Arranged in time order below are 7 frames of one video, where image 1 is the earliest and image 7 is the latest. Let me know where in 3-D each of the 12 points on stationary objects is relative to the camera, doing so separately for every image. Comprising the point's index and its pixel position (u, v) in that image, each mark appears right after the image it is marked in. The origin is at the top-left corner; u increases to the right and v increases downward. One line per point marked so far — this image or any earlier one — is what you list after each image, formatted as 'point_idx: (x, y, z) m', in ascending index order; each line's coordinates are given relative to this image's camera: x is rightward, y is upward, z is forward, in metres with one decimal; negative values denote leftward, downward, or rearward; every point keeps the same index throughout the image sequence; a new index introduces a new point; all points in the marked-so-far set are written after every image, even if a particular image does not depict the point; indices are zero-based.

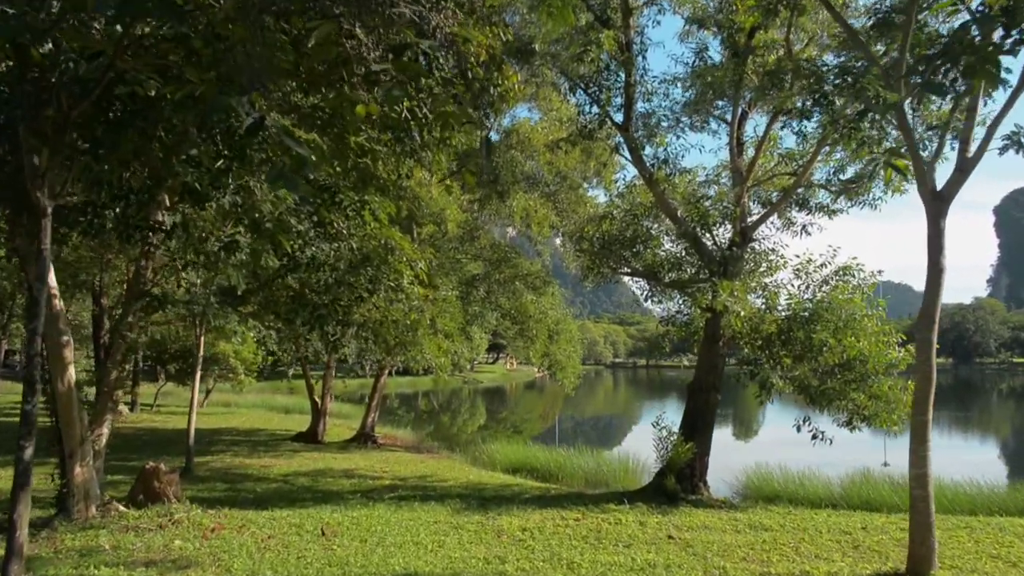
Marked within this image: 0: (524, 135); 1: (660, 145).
0: (+0.2, +2.2, +14.8) m
1: (+1.4, +1.4, +10.3) m
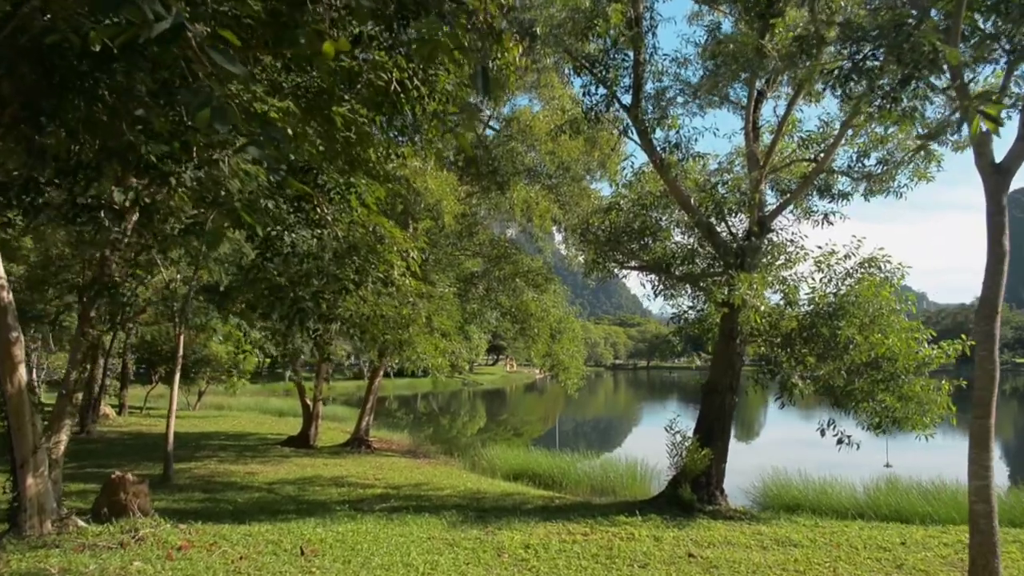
0: (+0.2, +2.2, +14.1) m
1: (+1.4, +1.5, +9.6) m
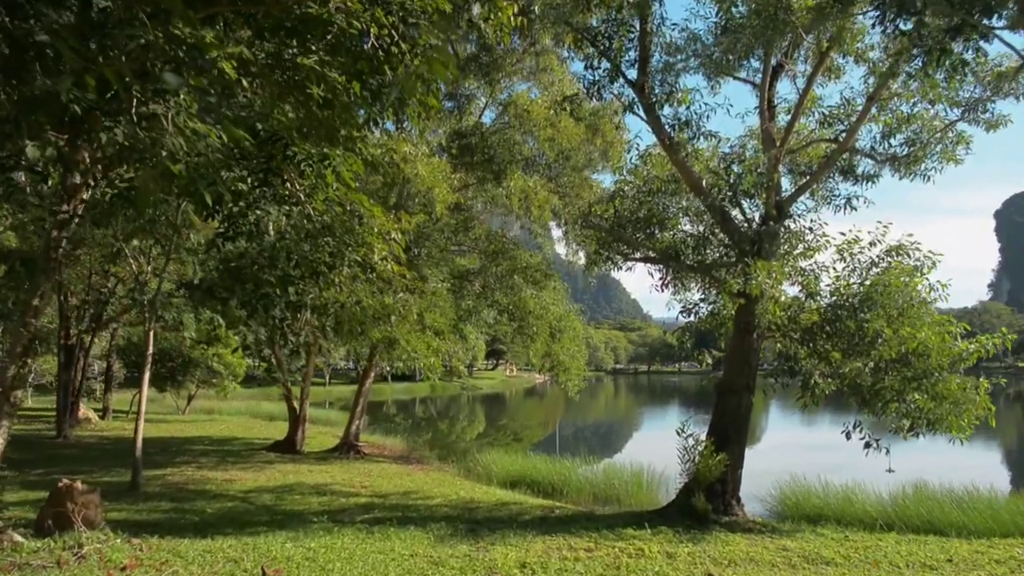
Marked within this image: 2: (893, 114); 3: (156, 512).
0: (+0.1, +2.3, +13.3) m
1: (+1.4, +1.5, +8.8) m
2: (+3.5, +1.6, +9.6) m
3: (-2.7, -1.7, +7.9) m
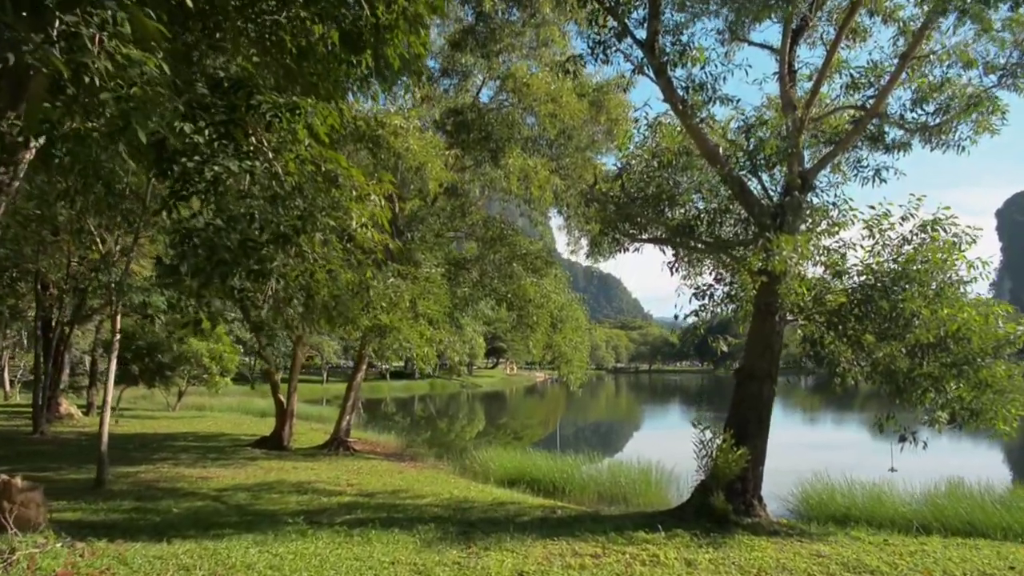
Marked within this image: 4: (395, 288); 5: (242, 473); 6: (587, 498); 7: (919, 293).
0: (+0.1, +2.4, +12.6) m
1: (+1.4, +1.7, +8.0) m
2: (+3.4, +1.7, +8.8) m
3: (-2.7, -1.5, +7.2) m
4: (-1.2, 0.0, +11.1) m
5: (-2.7, -1.9, +10.7) m
6: (+0.8, -2.1, +10.8) m
7: (+2.8, 0.0, +7.4) m
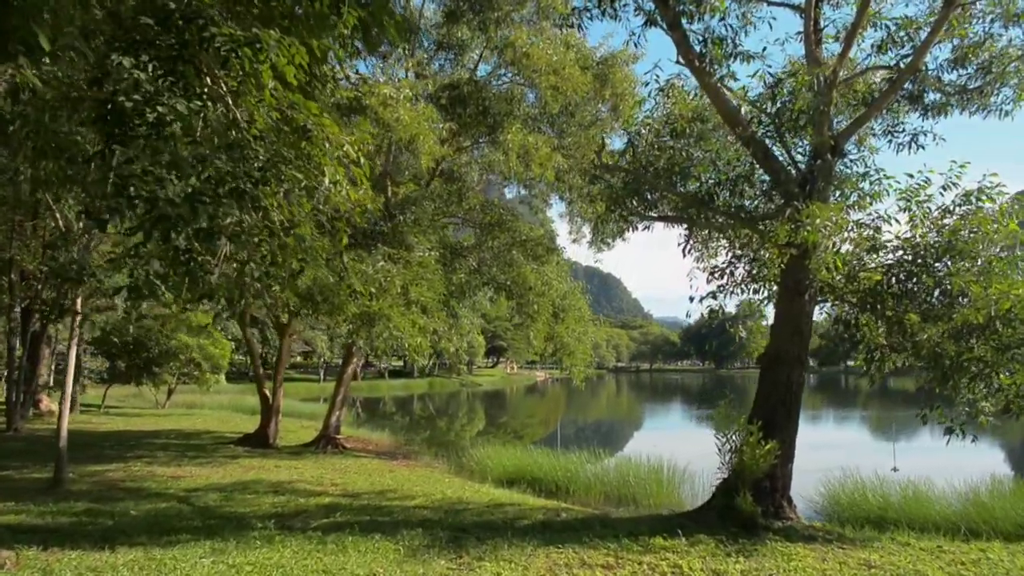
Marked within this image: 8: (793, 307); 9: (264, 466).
0: (+0.1, +2.6, +11.7) m
1: (+1.4, +1.9, +7.2) m
2: (+3.4, +1.9, +8.0) m
3: (-2.7, -1.4, +6.4) m
4: (-1.2, +0.1, +10.3) m
5: (-2.8, -1.7, +9.9) m
6: (+0.8, -2.0, +10.0) m
7: (+2.8, +0.1, +6.6) m
8: (+1.9, -0.1, +7.2) m
9: (-2.5, -1.8, +10.6) m
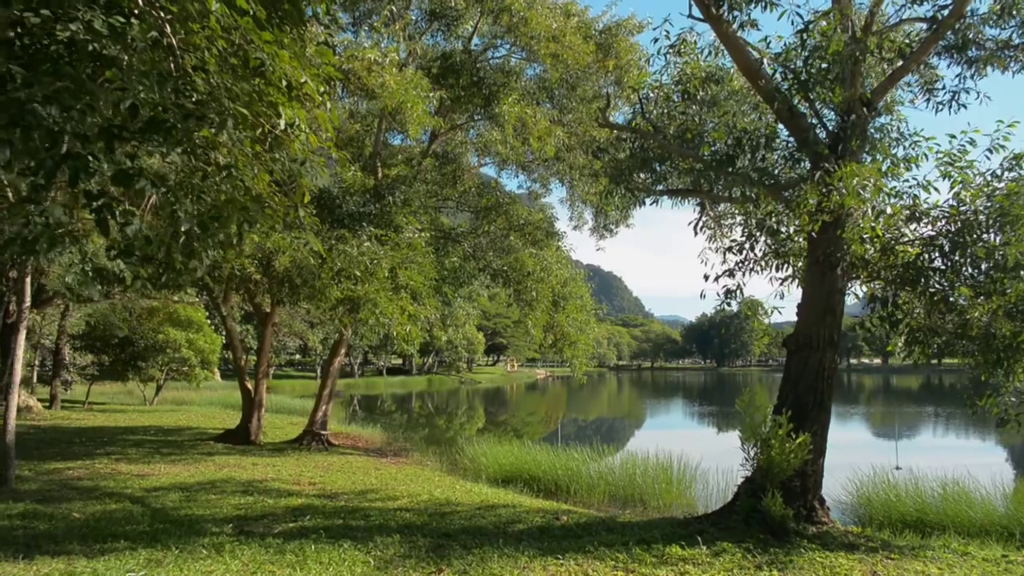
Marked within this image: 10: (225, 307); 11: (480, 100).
0: (+0.1, +2.8, +11.0) m
1: (+1.3, +2.0, +6.4) m
2: (+3.4, +2.0, +7.2) m
3: (-2.7, -1.2, +5.6) m
4: (-1.3, +0.3, +9.5) m
5: (-2.8, -1.6, +9.1) m
6: (+0.7, -1.8, +9.2) m
7: (+2.8, +0.3, +5.8) m
8: (+1.9, 0.0, +6.4) m
9: (-2.5, -1.6, +9.8) m
10: (-3.4, -0.2, +12.5) m
11: (-0.3, +2.0, +11.1) m
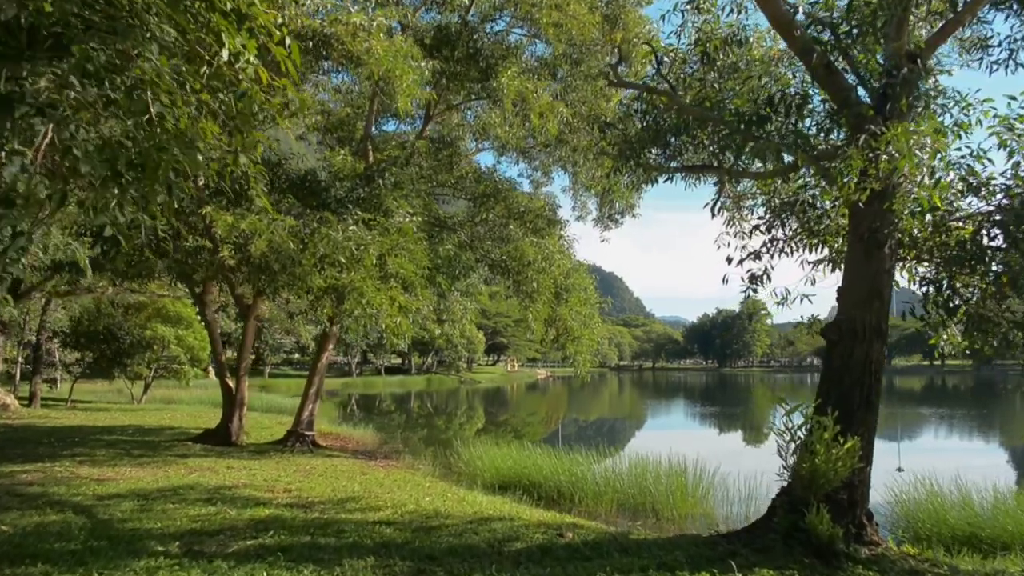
0: (+0.1, +2.8, +10.2) m
1: (+1.3, +2.1, +5.6) m
2: (+3.4, +2.1, +6.4) m
3: (-2.8, -1.1, +4.8) m
4: (-1.3, +0.4, +8.7) m
5: (-2.8, -1.5, +8.3) m
6: (+0.7, -1.7, +8.4) m
7: (+2.8, +0.4, +5.0) m
8: (+1.9, +0.1, +5.6) m
9: (-2.5, -1.5, +9.0) m
10: (-3.4, -0.1, +11.7) m
11: (-0.3, +2.1, +10.3) m
